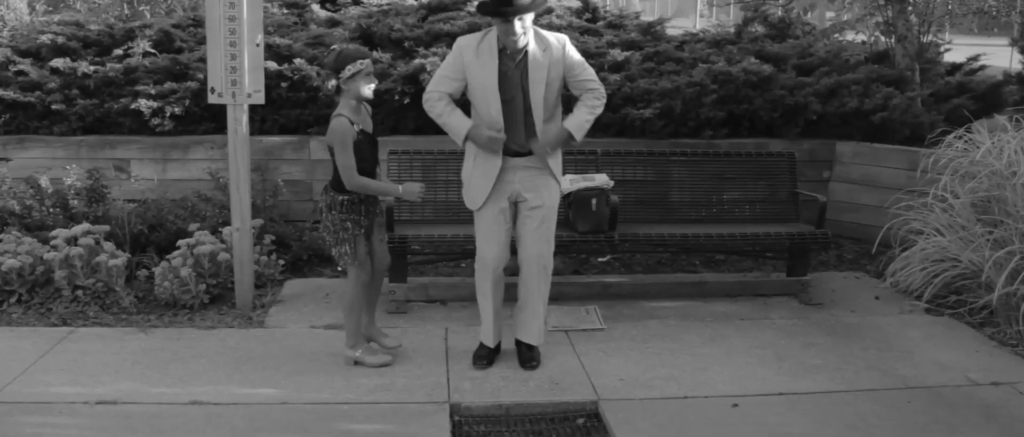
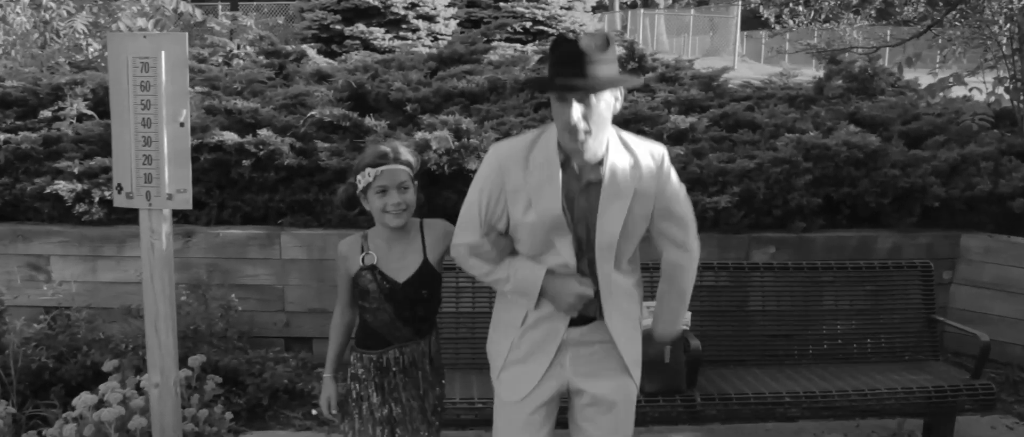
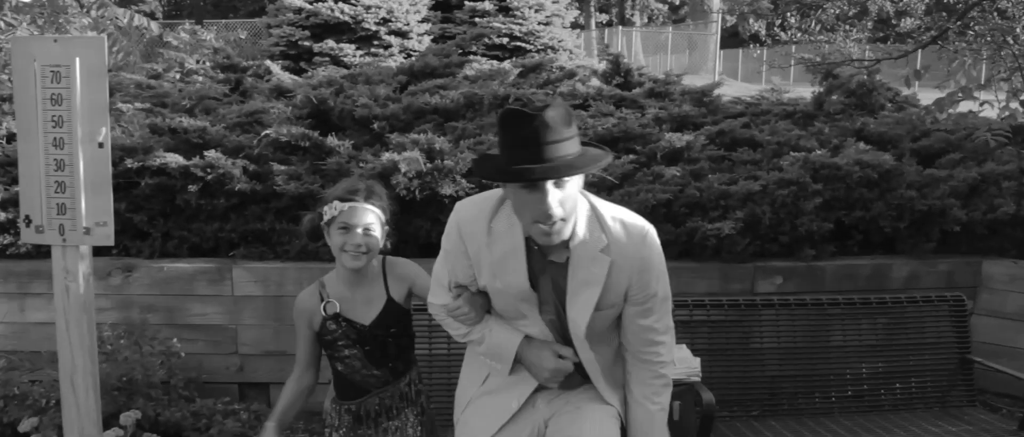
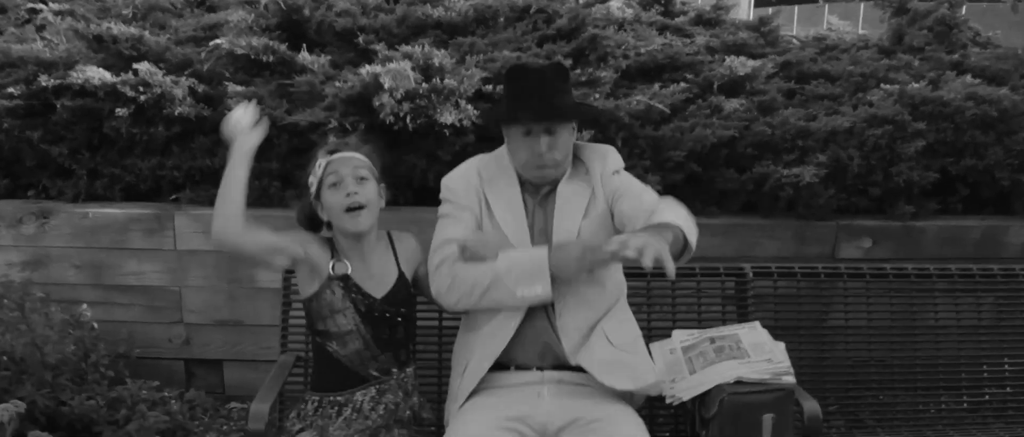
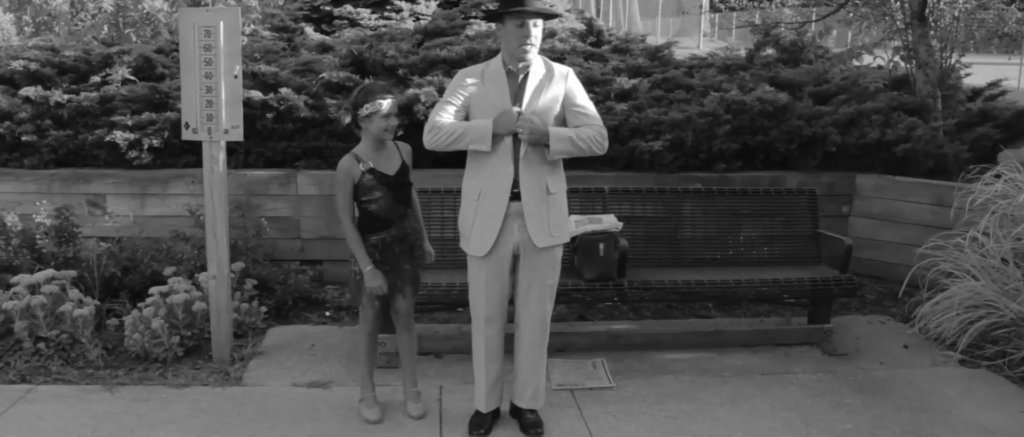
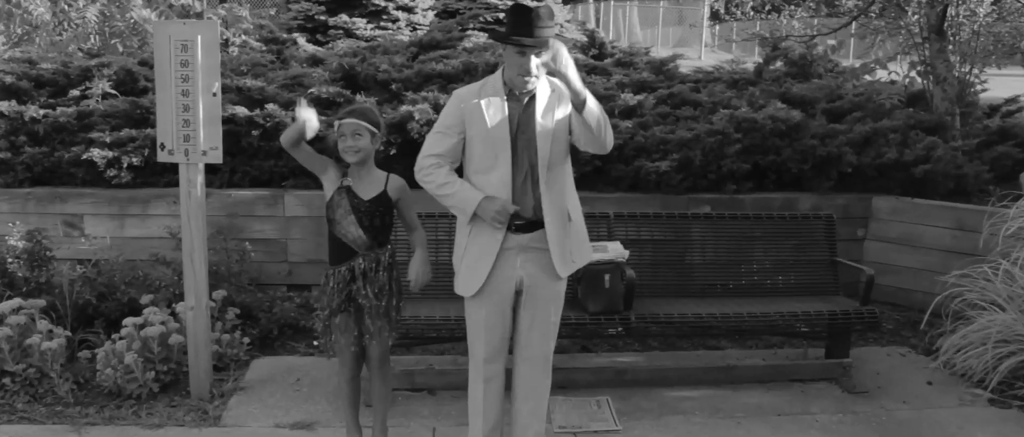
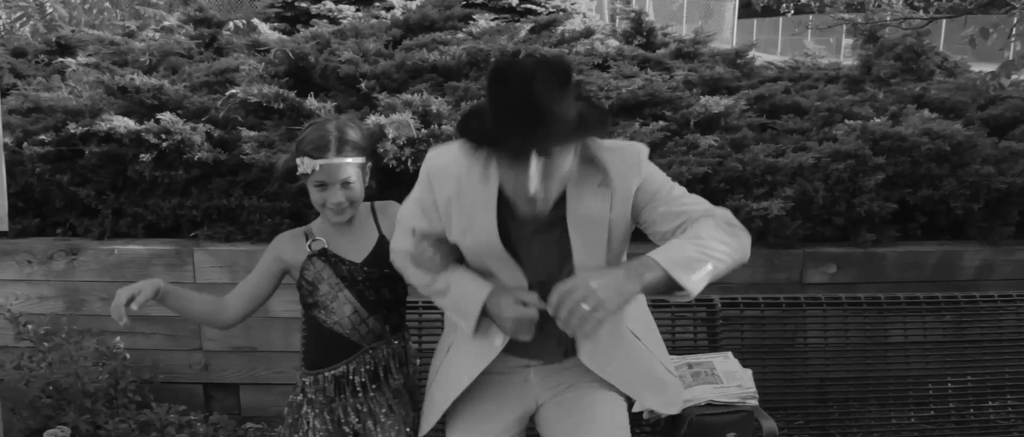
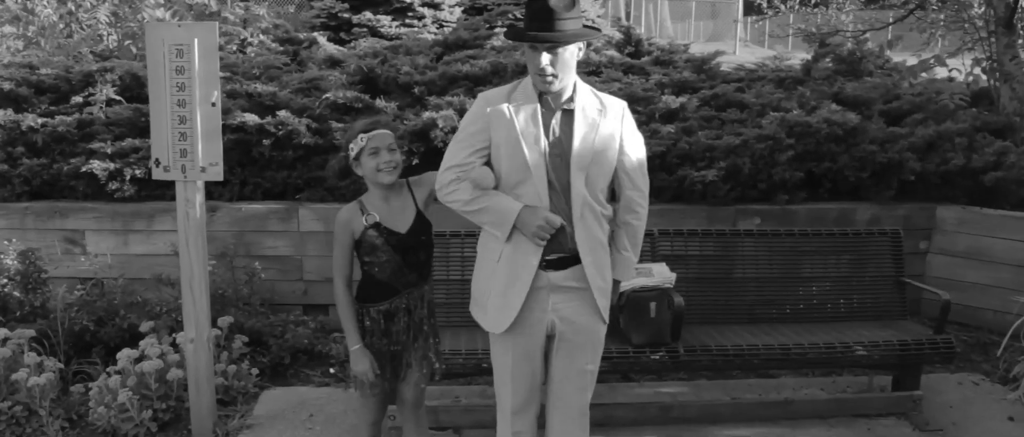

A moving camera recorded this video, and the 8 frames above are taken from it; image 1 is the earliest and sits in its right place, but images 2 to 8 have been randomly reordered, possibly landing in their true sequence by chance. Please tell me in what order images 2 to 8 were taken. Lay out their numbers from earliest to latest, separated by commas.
5, 6, 8, 2, 3, 7, 4
